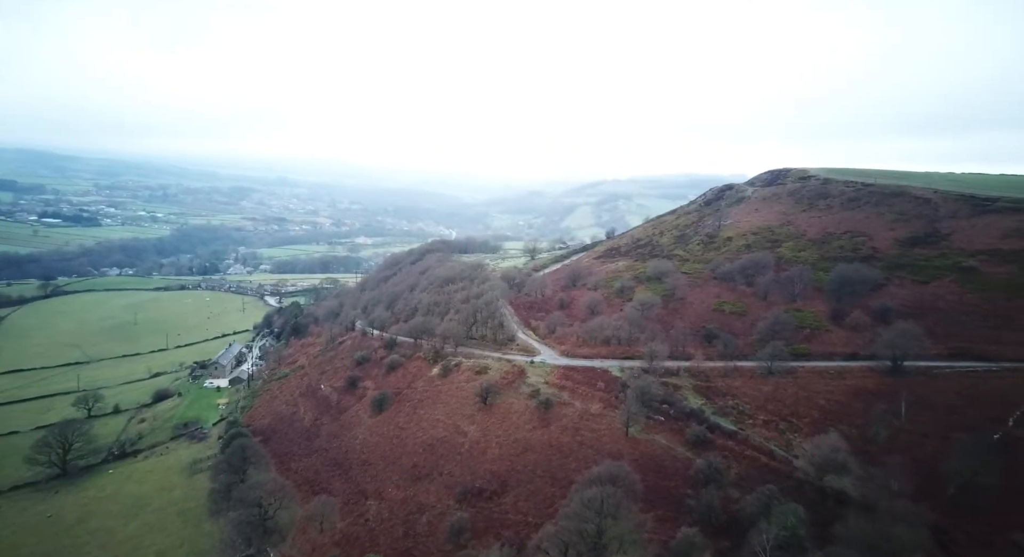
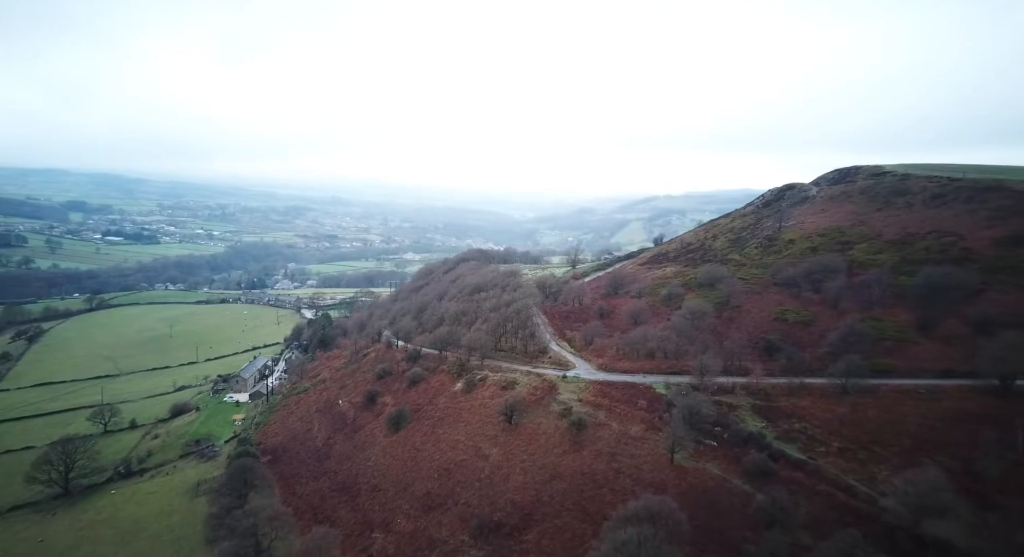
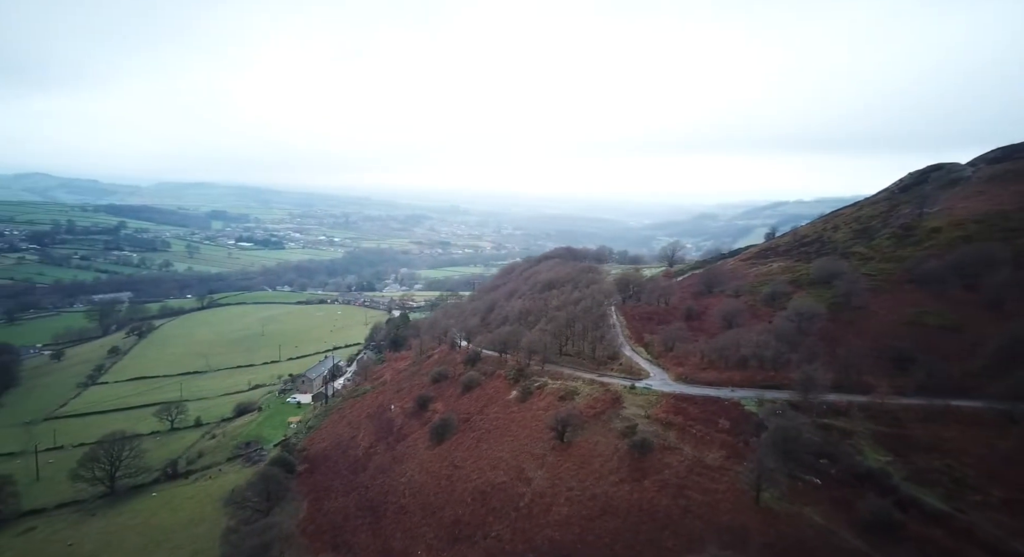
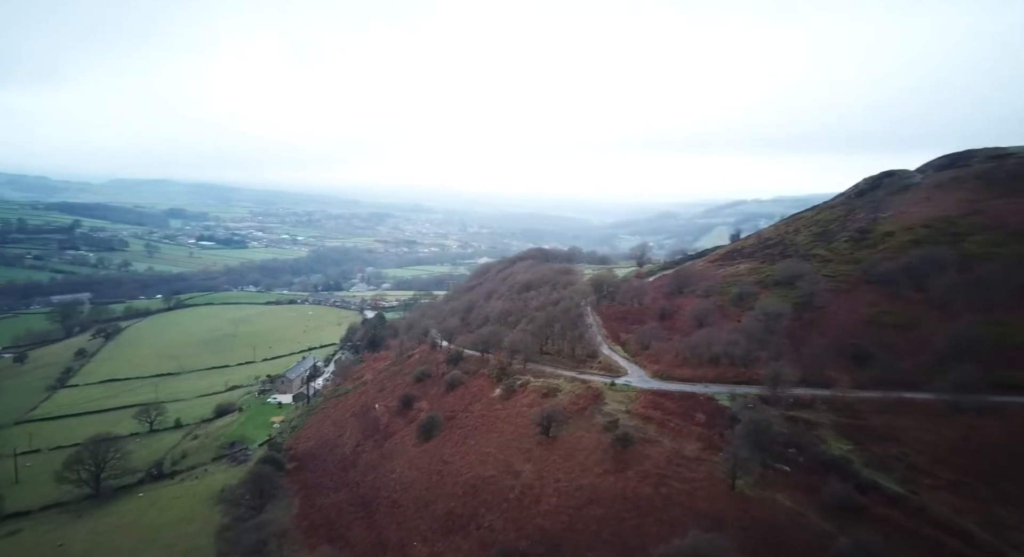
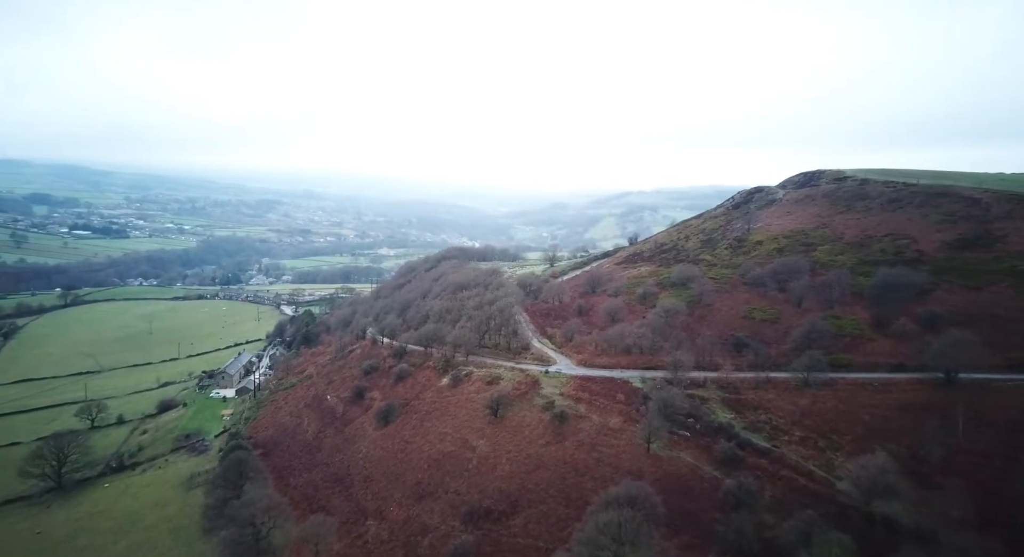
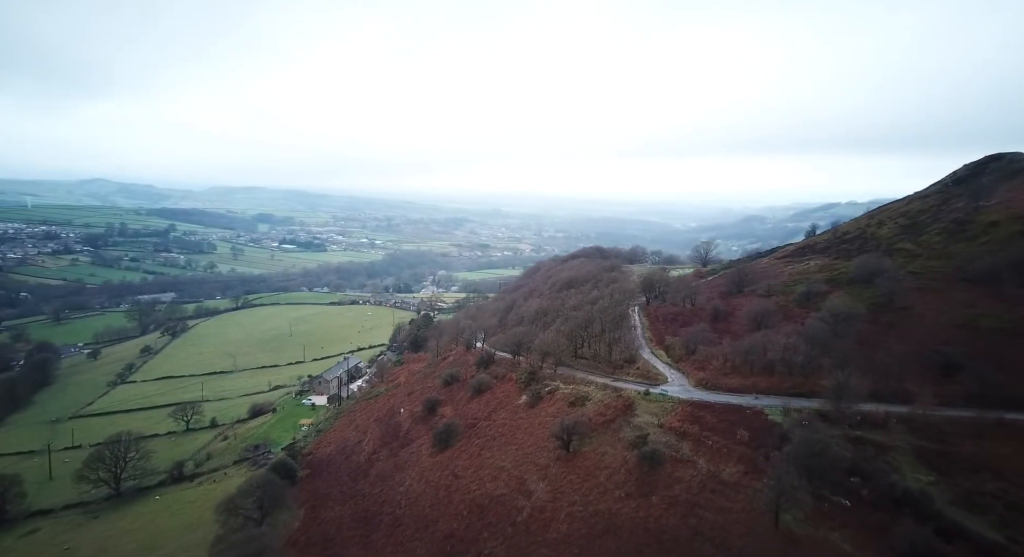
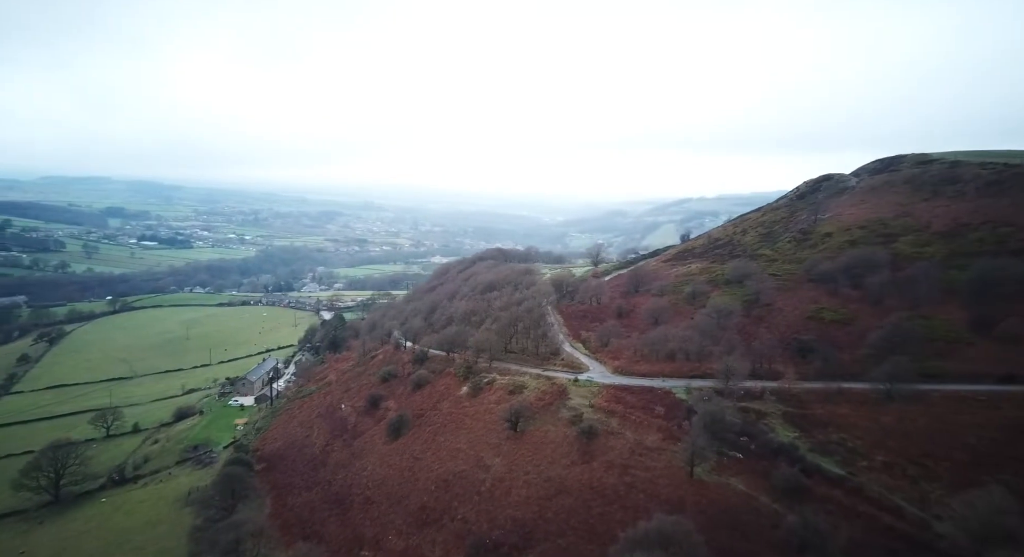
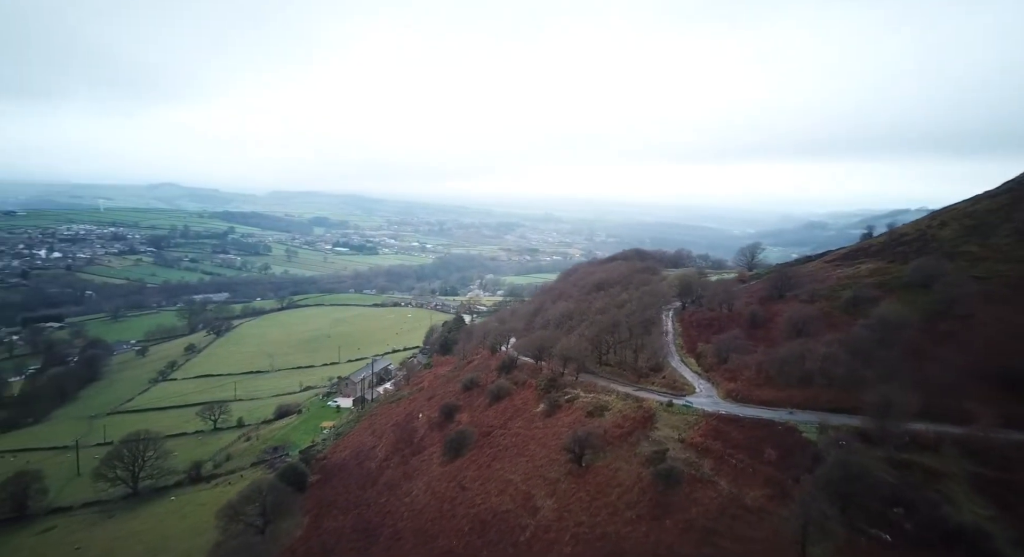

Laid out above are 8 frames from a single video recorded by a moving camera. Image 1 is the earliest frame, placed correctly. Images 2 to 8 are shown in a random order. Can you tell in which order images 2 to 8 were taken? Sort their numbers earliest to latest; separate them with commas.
5, 2, 7, 4, 3, 6, 8
